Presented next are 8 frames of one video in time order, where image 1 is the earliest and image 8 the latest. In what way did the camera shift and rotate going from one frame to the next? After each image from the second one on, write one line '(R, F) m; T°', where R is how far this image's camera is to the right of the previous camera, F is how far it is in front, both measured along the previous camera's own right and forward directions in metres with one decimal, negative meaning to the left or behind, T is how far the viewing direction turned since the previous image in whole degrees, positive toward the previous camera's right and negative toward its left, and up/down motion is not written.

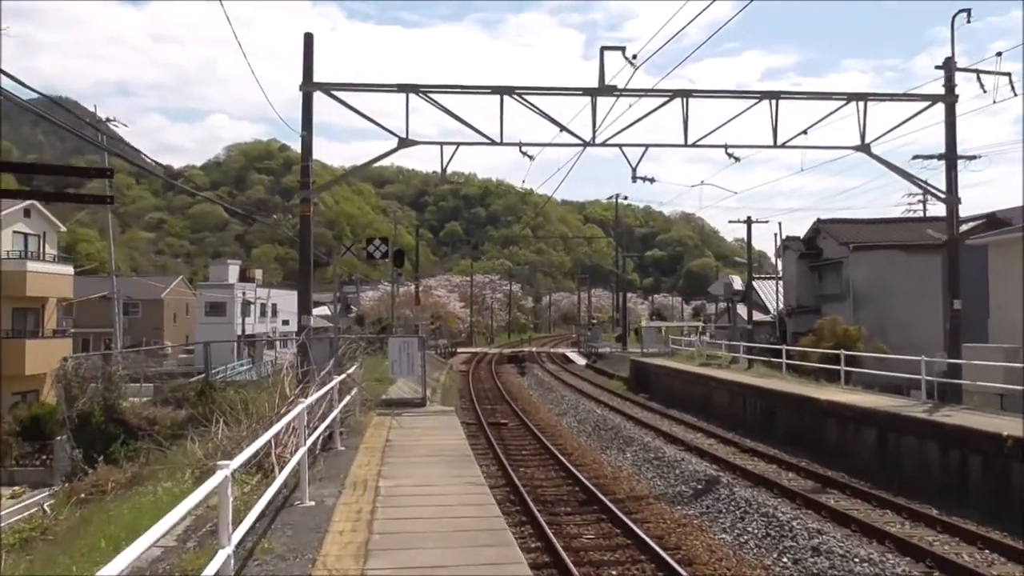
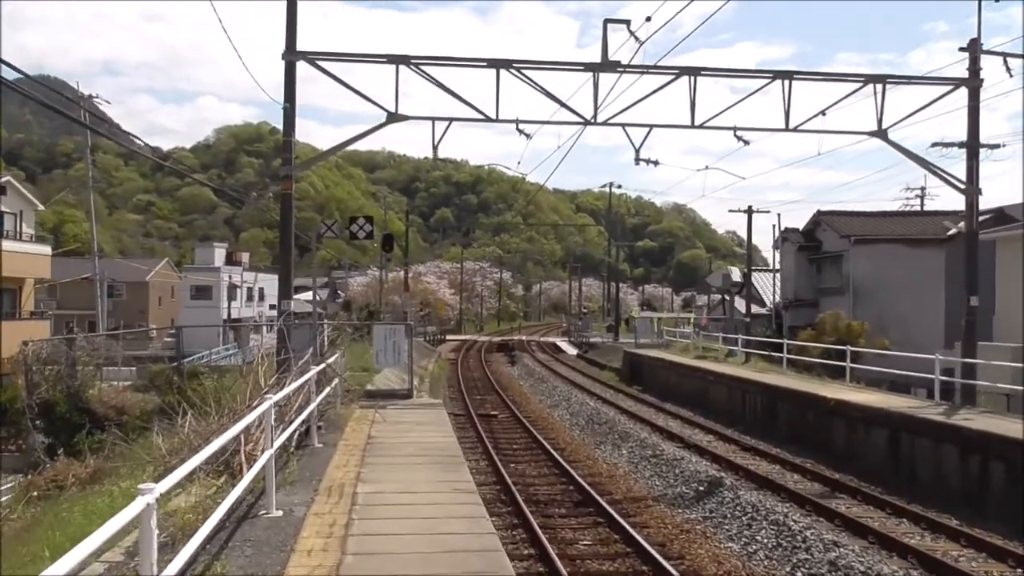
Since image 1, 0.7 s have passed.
(0.0, +0.7) m; +1°
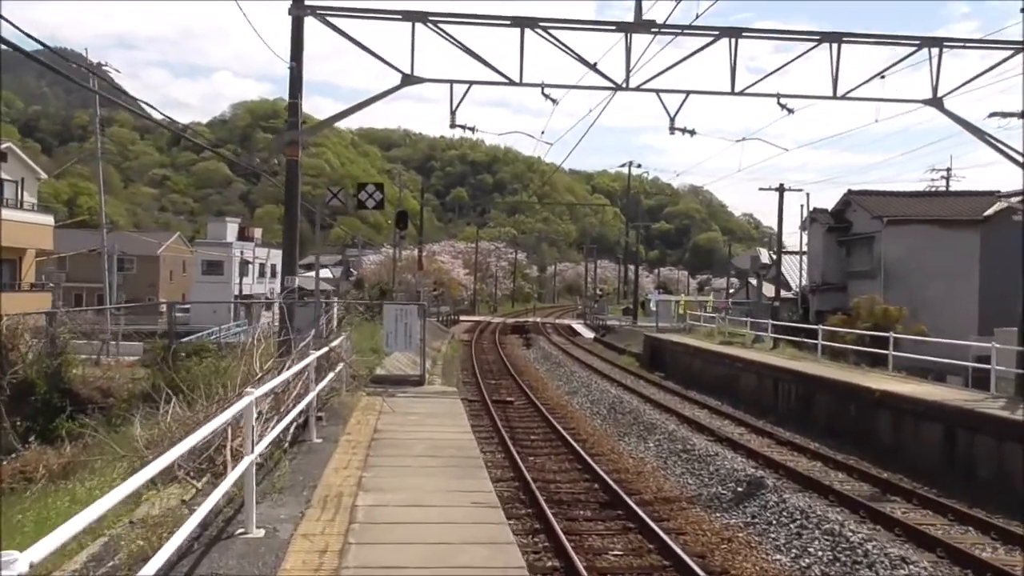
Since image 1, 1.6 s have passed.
(-0.1, +1.0) m; -1°
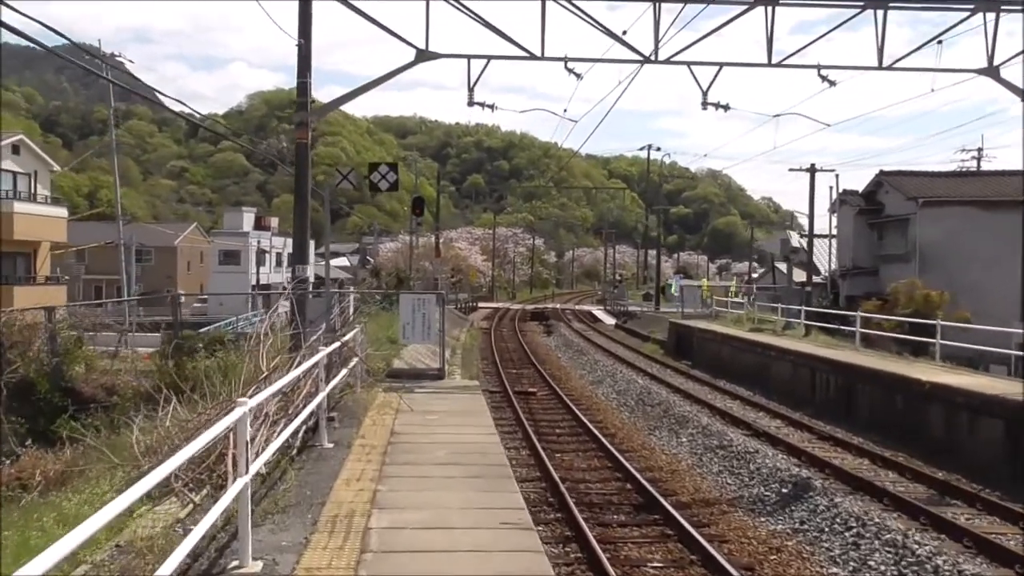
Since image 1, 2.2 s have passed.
(-0.1, +0.7) m; -1°
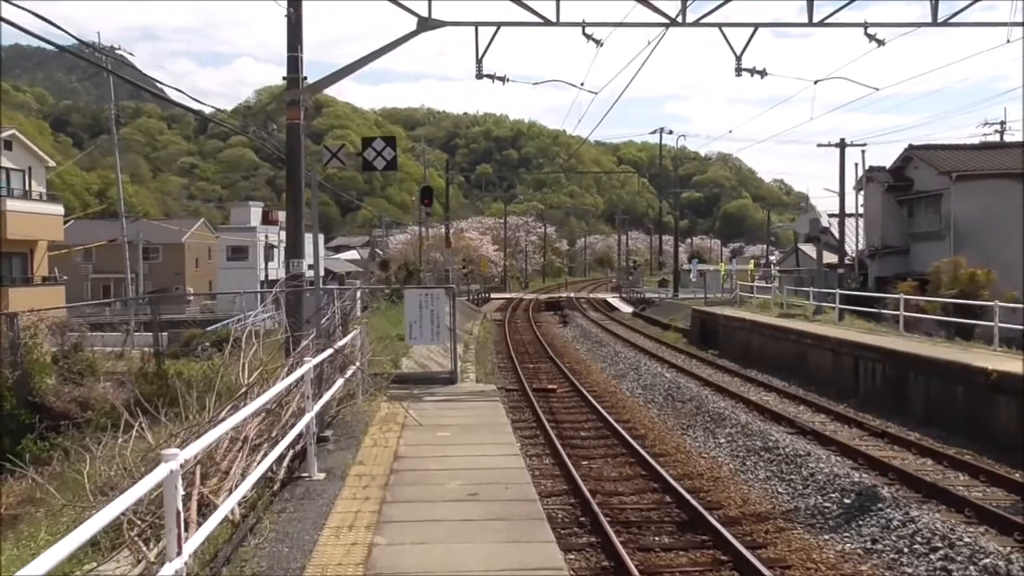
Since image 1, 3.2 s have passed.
(-0.1, +1.1) m; -1°
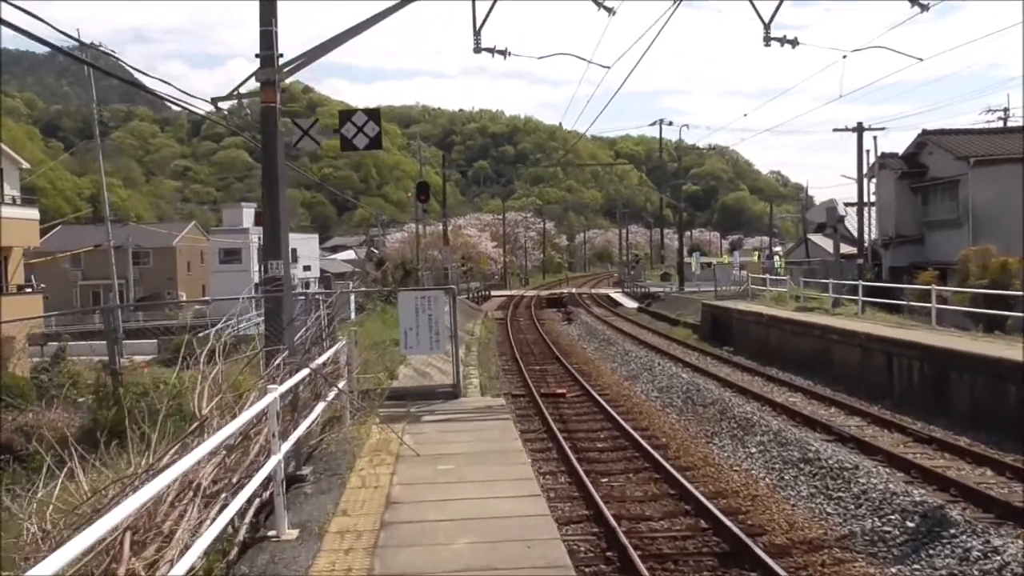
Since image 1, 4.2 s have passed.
(-0.1, +1.1) m; 0°
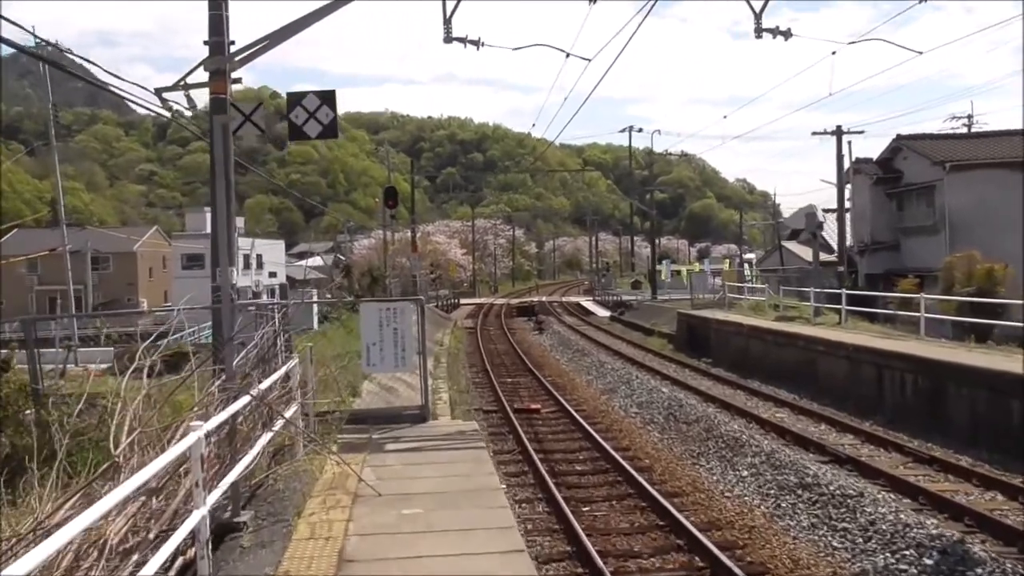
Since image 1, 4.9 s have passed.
(0.0, +0.8) m; +2°
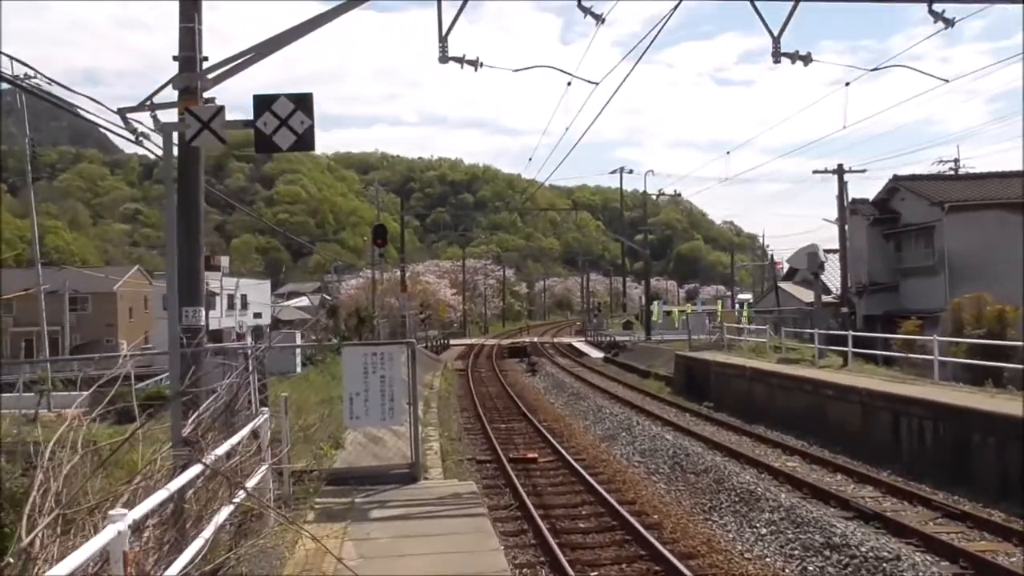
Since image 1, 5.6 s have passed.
(-0.1, +0.7) m; +1°
